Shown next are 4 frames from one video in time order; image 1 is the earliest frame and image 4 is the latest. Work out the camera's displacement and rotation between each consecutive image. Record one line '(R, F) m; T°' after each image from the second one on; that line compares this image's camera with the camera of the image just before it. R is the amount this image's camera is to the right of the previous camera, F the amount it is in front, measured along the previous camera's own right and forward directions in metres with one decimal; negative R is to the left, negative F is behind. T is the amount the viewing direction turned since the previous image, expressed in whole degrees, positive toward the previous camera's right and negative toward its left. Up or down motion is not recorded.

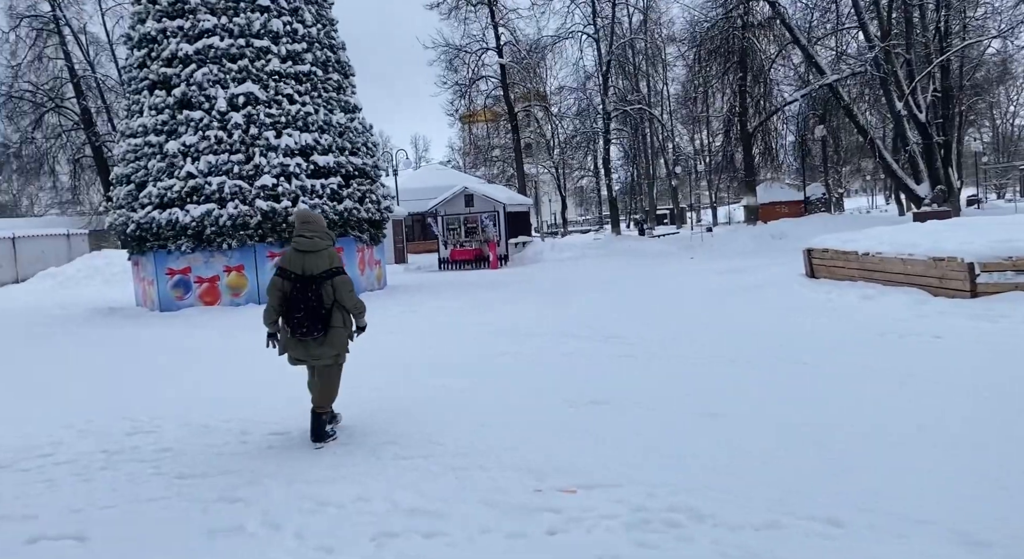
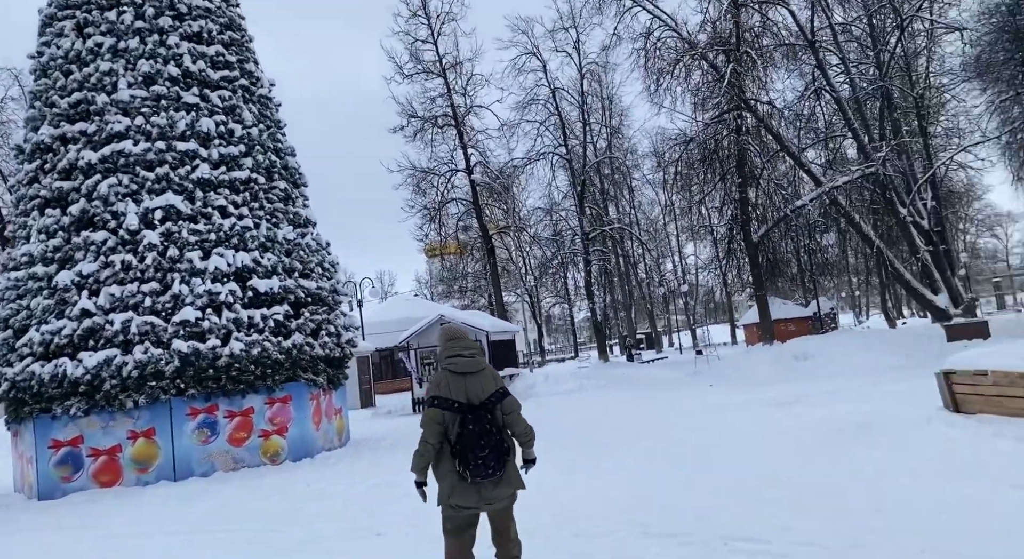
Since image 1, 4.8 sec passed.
(-0.4, +3.1) m; +3°
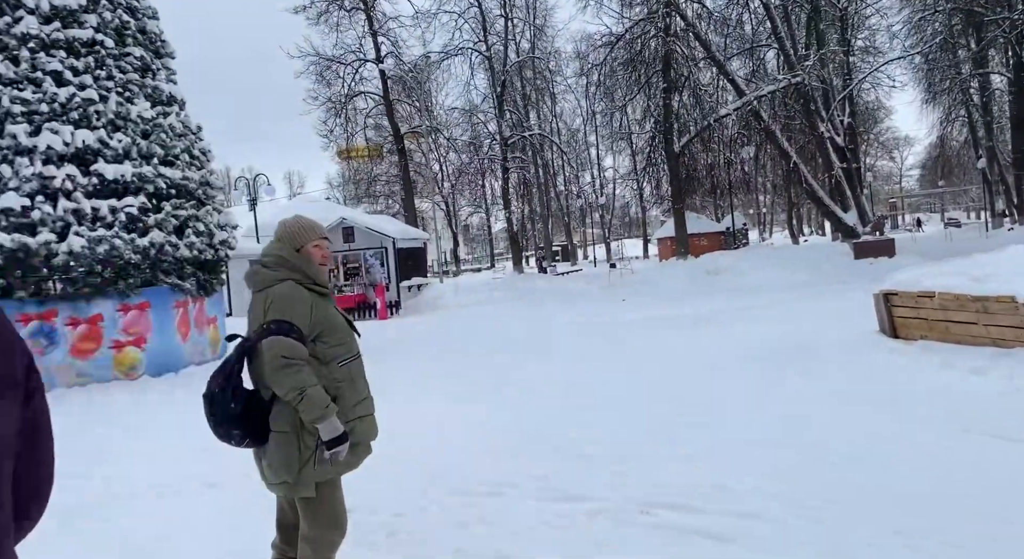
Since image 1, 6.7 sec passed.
(+0.2, +1.2) m; +6°
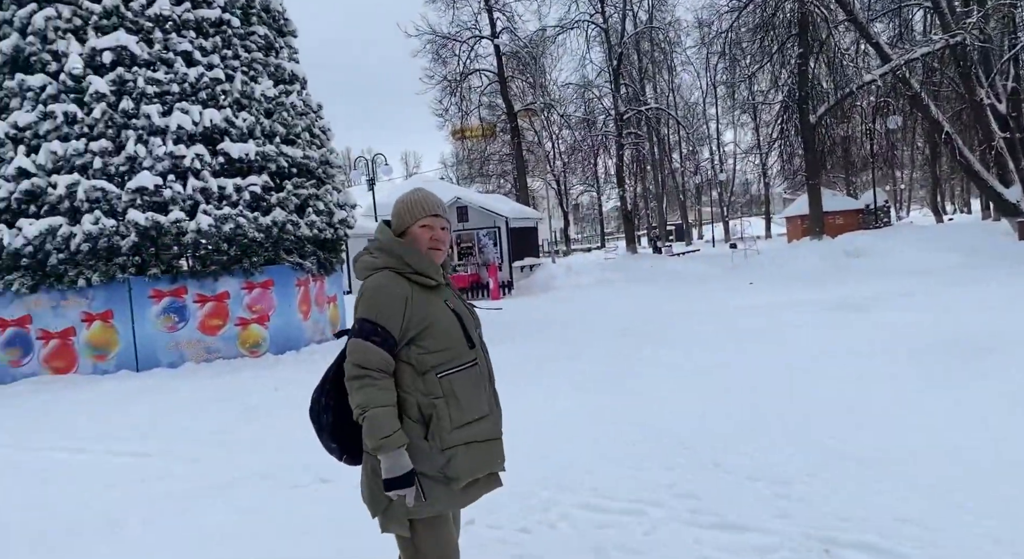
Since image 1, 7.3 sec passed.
(-0.2, +0.5) m; -8°
